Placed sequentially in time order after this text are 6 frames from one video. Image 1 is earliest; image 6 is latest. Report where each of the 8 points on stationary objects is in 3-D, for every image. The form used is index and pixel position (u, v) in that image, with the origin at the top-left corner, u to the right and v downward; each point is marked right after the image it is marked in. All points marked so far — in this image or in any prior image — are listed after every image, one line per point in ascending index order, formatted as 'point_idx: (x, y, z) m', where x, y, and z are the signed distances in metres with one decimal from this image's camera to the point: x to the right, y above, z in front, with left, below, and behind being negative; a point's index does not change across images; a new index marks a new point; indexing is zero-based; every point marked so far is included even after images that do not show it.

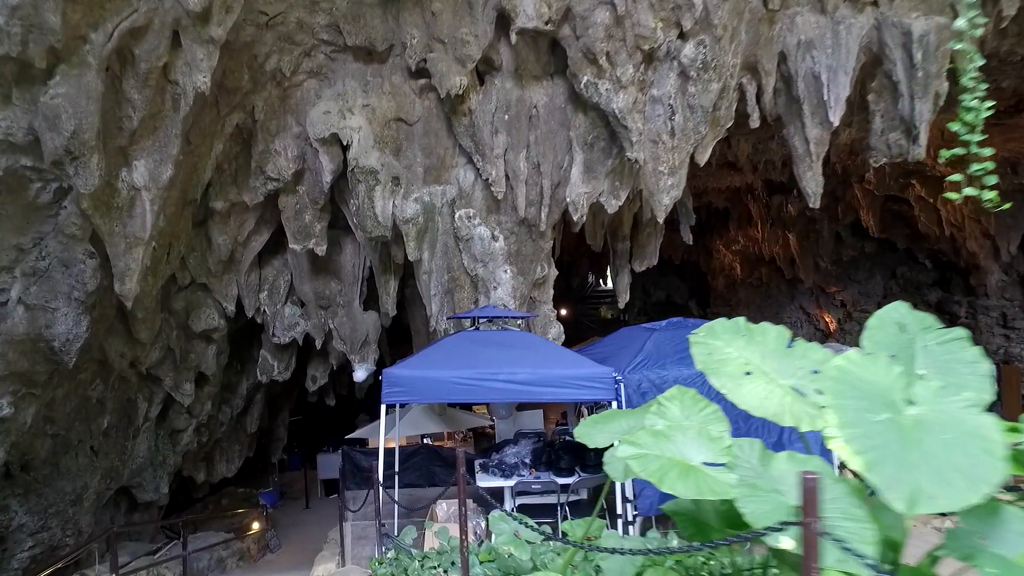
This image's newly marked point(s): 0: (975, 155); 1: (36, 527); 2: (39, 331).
0: (+2.4, +0.7, +3.6) m
1: (-4.9, -2.5, +7.1) m
2: (-4.0, -0.4, +5.7) m
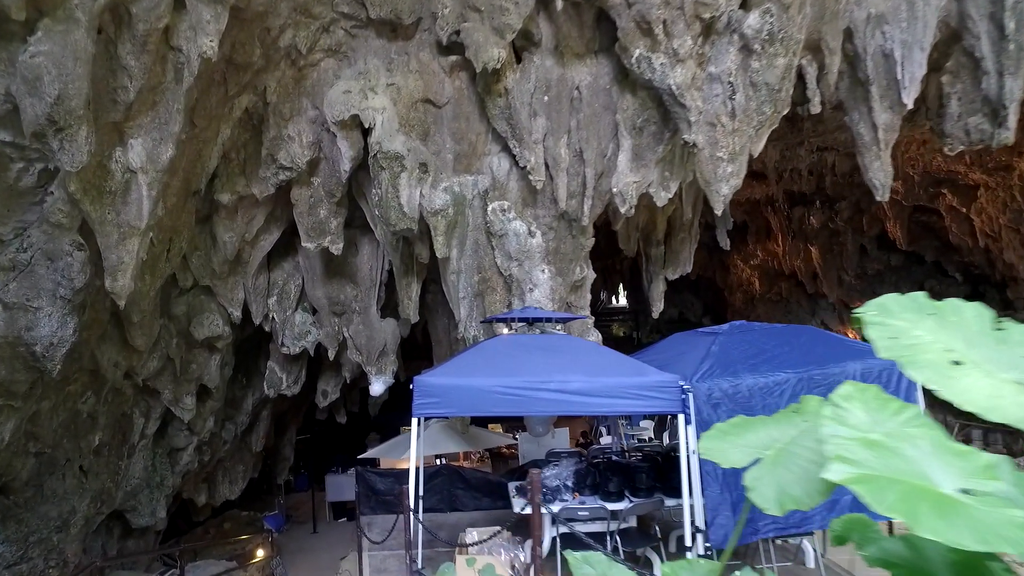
0: (+2.7, +0.8, +2.9) m
1: (-4.5, -2.5, +6.3) m
2: (-3.6, -0.3, +5.0) m
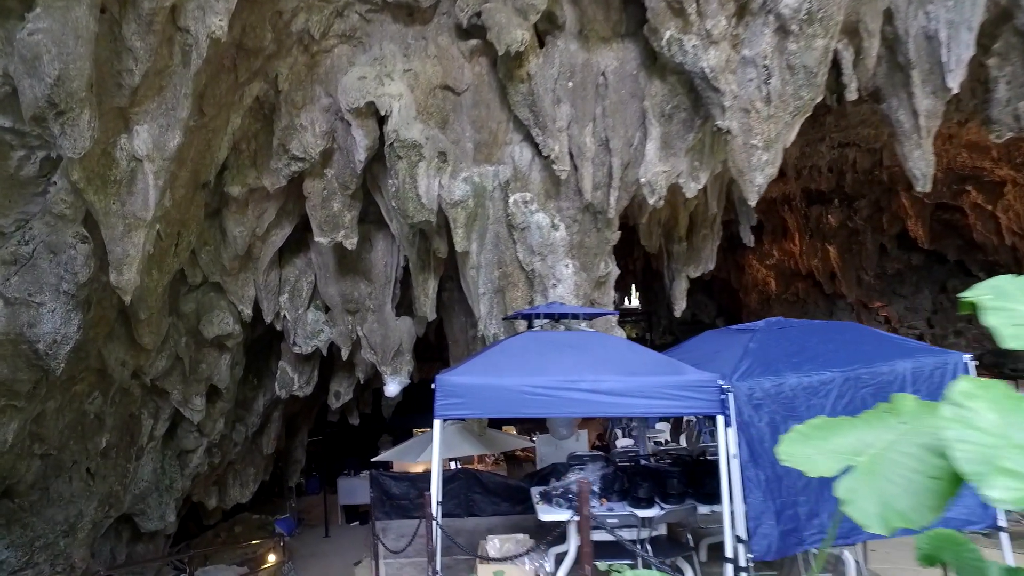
0: (+2.9, +0.8, +2.6) m
1: (-4.4, -2.4, +6.1) m
2: (-3.5, -0.3, +4.8) m
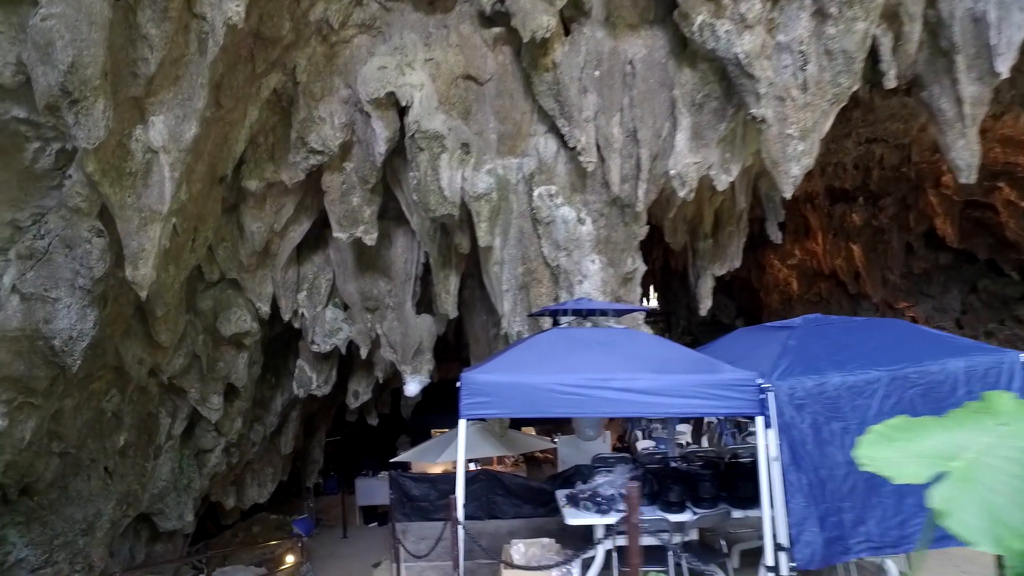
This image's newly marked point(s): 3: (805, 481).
0: (+3.0, +0.8, +2.3) m
1: (-4.1, -2.4, +6.0) m
2: (-3.3, -0.3, +4.7) m
3: (+1.6, -1.1, +3.8) m
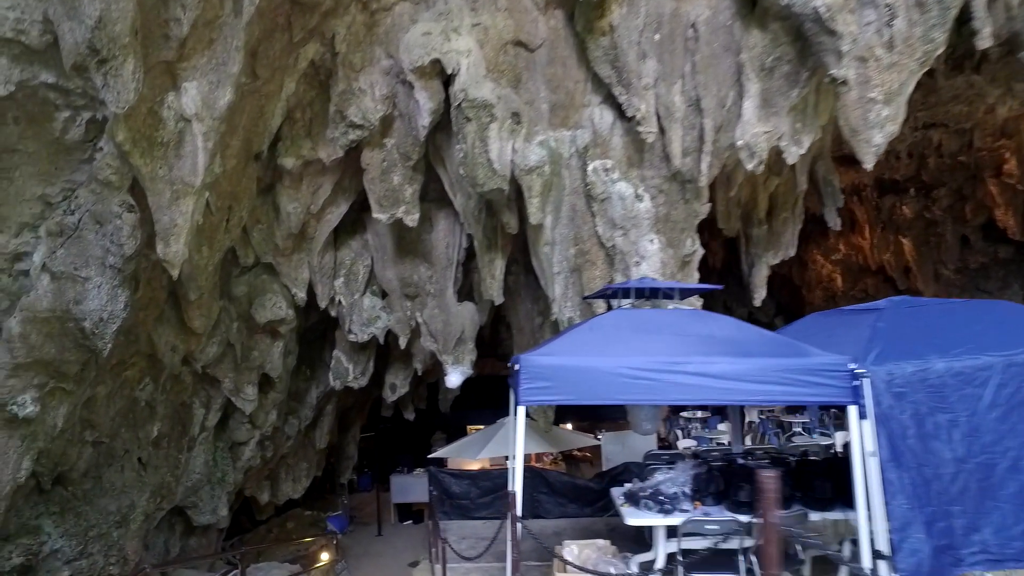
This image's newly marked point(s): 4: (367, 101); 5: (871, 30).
0: (+3.2, +1.0, +1.8) m
1: (-3.7, -2.3, +5.8) m
2: (-2.9, -0.1, +4.5) m
3: (+1.9, -0.9, +3.4) m
4: (-1.1, +1.4, +5.3) m
5: (+2.4, +1.7, +4.5) m
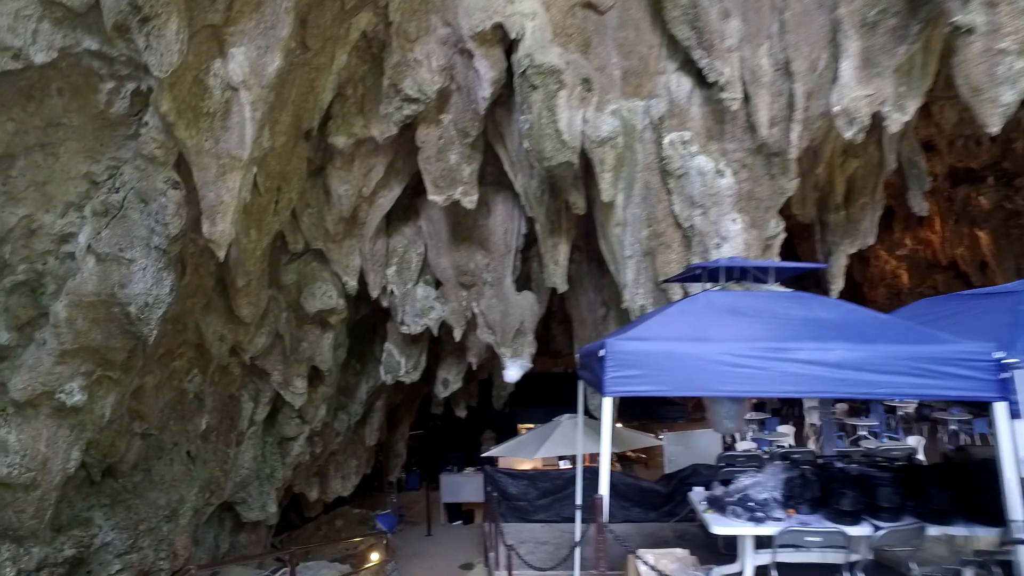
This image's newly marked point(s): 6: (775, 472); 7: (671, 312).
0: (+3.5, +1.1, +1.2) m
1: (-3.2, -2.2, +5.6) m
2: (-2.5, 0.0, +4.2) m
3: (+2.3, -0.8, +2.8) m
4: (-0.6, +1.6, +4.9) m
5: (+2.8, +1.8, +3.9) m
6: (+1.7, -1.2, +4.4) m
7: (+0.8, -0.1, +3.4) m
